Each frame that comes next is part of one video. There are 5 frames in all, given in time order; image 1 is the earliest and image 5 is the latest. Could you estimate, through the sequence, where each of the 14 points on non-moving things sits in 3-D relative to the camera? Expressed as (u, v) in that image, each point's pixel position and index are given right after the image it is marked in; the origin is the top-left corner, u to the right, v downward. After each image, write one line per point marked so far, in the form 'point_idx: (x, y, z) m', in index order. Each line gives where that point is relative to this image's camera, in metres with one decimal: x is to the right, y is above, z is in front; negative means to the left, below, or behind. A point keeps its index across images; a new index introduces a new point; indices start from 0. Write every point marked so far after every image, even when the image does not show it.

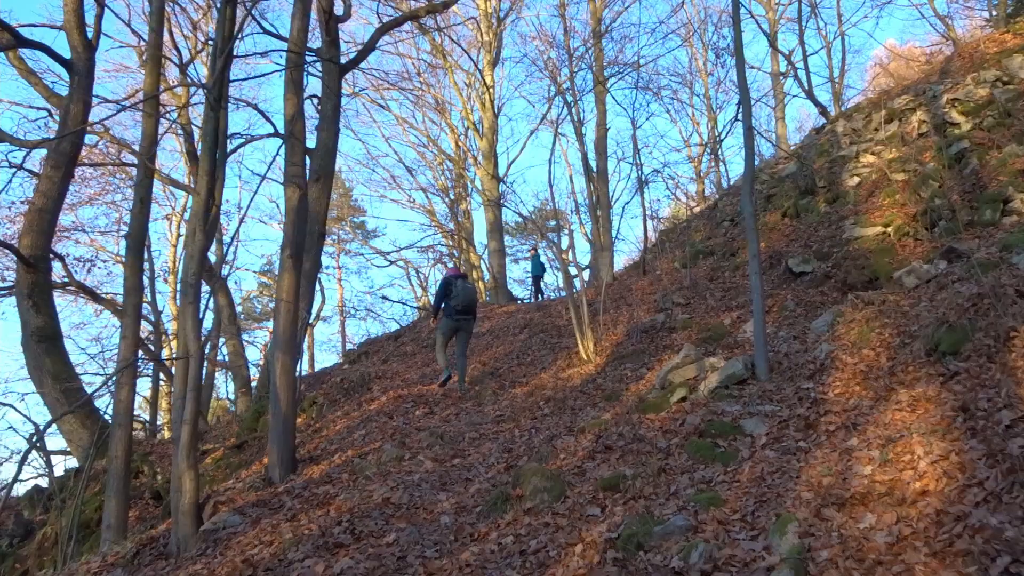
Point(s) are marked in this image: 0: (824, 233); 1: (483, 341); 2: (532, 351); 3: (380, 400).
0: (+5.2, +0.9, +13.1) m
1: (-0.6, -1.1, +16.0) m
2: (+0.4, -1.1, +13.2) m
3: (-2.0, -1.7, +11.6) m
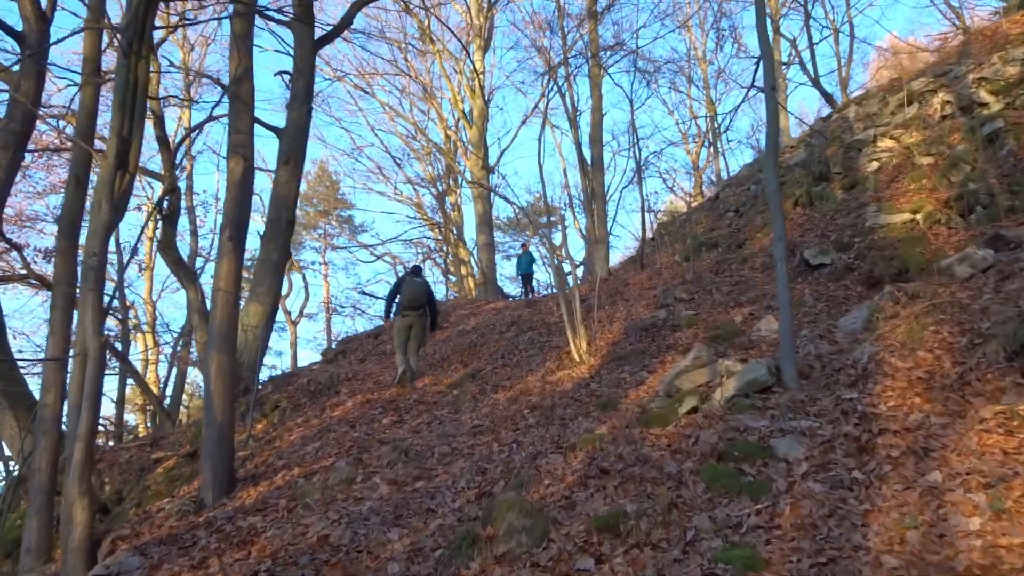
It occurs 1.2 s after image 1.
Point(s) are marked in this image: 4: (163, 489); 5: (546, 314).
0: (+5.0, +1.0, +11.8) m
1: (-0.9, -1.0, +14.7) m
2: (+0.1, -0.9, +11.9) m
3: (-2.2, -1.5, +10.3) m
4: (-4.5, -2.6, +10.1) m
5: (+0.6, -0.5, +14.4) m
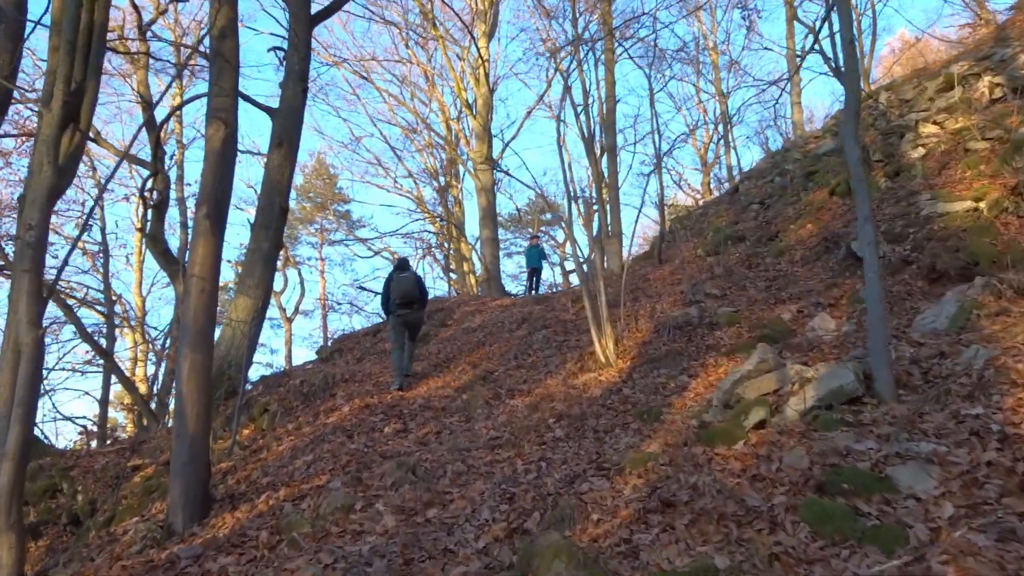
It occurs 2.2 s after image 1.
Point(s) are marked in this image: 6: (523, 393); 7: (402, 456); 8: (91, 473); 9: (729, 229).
0: (+5.2, +1.1, +10.7) m
1: (-0.7, -0.9, +13.6) m
2: (+0.3, -0.9, +10.8) m
3: (-2.0, -1.4, +9.2) m
4: (-4.3, -2.5, +9.0) m
5: (+0.8, -0.4, +13.3) m
6: (+0.1, -1.1, +8.6) m
7: (-0.9, -1.4, +6.4) m
8: (-6.6, -2.9, +12.2) m
9: (+4.1, +1.1, +14.7) m
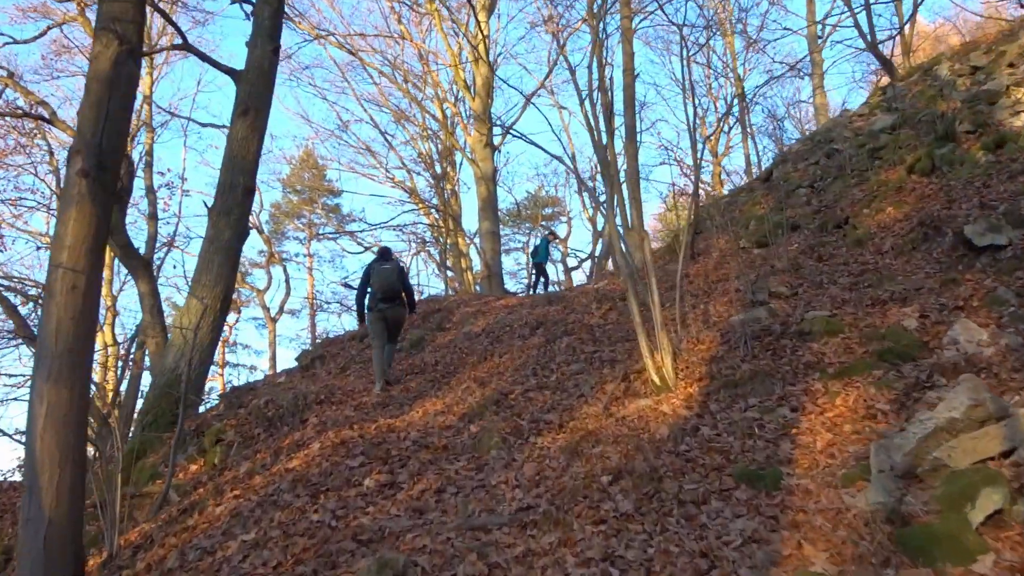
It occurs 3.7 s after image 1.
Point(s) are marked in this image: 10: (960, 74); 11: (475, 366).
0: (+5.4, +1.1, +8.5) m
1: (-0.5, -0.8, +11.4) m
2: (+0.5, -0.8, +8.6) m
3: (-1.8, -1.4, +7.0) m
4: (-4.1, -2.5, +6.8) m
5: (+1.0, -0.4, +11.1) m
6: (+0.3, -1.1, +6.4) m
7: (-0.7, -1.4, +4.2) m
8: (-6.4, -2.8, +10.0) m
9: (+4.2, +1.1, +12.5) m
10: (+8.0, +3.8, +13.9) m
11: (-0.5, -1.0, +9.7) m
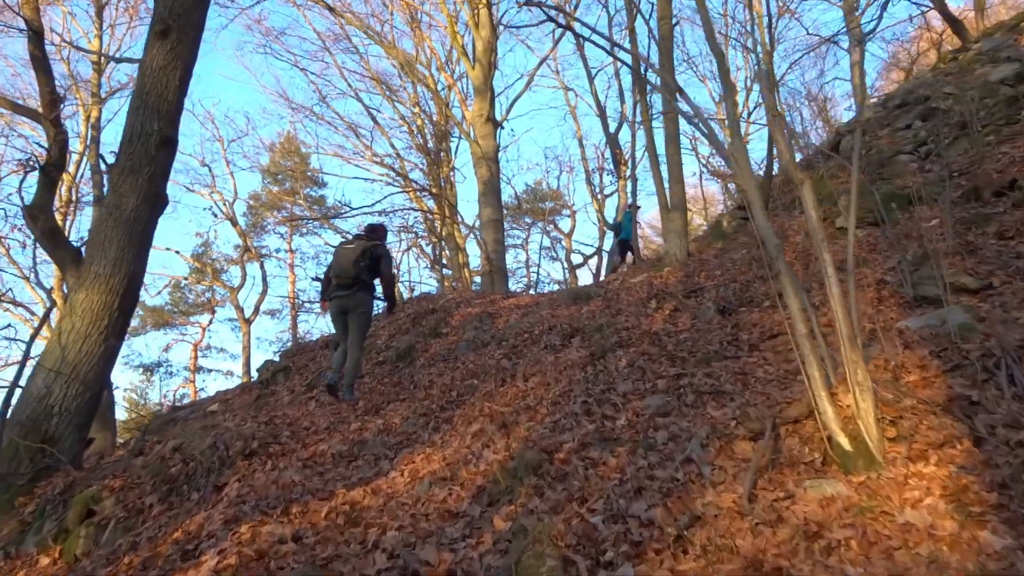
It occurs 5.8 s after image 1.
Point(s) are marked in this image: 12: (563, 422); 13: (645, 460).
0: (+5.7, +1.2, +5.5) m
1: (-0.3, -0.7, +8.2) m
2: (+0.8, -0.7, +5.4) m
3: (-1.5, -1.3, +3.8) m
4: (-3.8, -2.4, +3.6) m
5: (+1.2, -0.3, +7.9) m
6: (+0.6, -1.0, +3.3) m
7: (-0.4, -1.3, +1.1) m
8: (-6.1, -2.8, +6.8) m
9: (+4.5, +1.2, +9.4) m
10: (+8.2, +3.9, +10.9) m
11: (-0.2, -0.9, +6.5) m
12: (+0.3, -0.9, +5.2) m
13: (+0.7, -0.9, +4.2) m
